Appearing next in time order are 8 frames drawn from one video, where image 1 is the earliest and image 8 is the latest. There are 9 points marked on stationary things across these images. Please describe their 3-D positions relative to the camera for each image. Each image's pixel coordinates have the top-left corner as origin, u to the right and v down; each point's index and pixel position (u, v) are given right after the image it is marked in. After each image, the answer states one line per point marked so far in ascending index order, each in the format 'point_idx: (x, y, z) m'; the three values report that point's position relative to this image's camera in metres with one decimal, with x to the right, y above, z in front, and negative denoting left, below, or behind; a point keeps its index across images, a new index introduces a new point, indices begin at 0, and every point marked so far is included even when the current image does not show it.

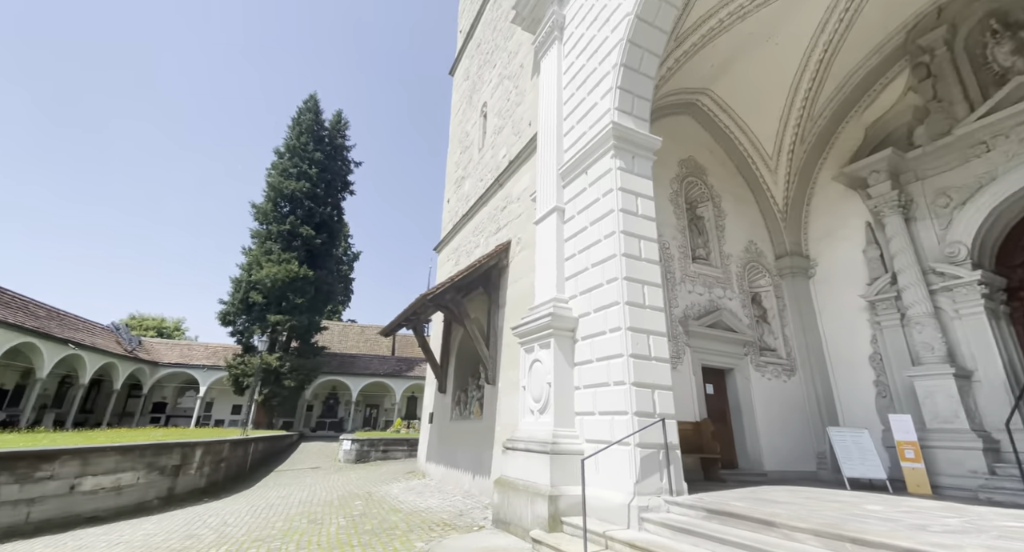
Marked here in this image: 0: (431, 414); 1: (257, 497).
0: (-2.3, -3.2, +11.0) m
1: (-4.7, -3.8, +8.1) m
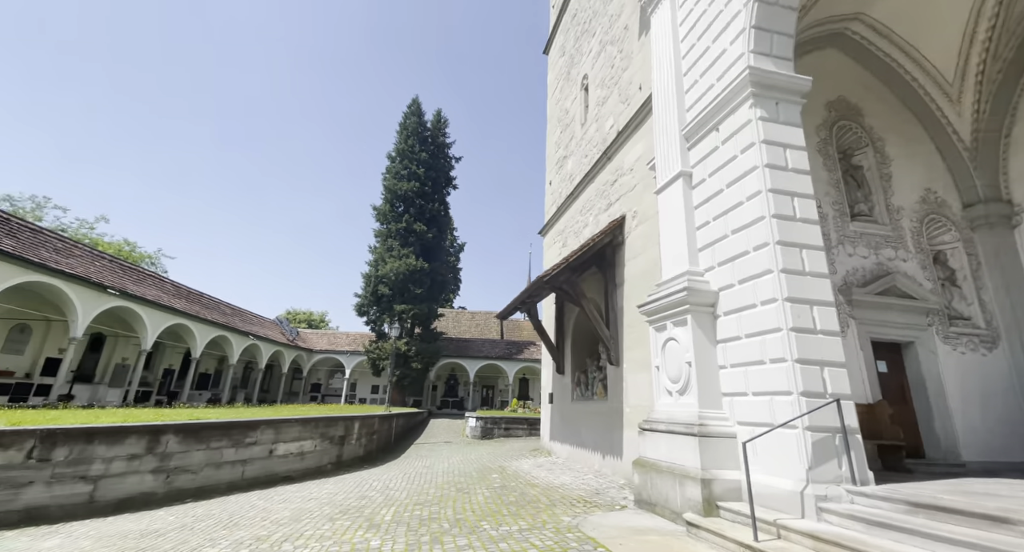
0: (+0.8, -2.8, +11.3) m
1: (-2.3, -3.7, +9.2) m
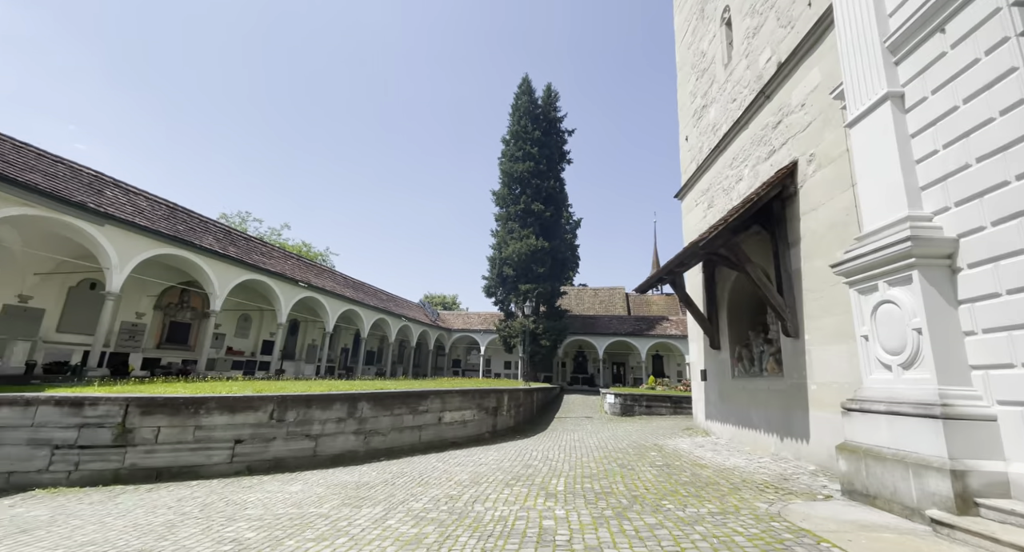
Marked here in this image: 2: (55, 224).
0: (+4.4, -2.1, +10.6) m
1: (+0.9, -3.2, +9.5) m
2: (-10.9, +1.2, +11.0) m
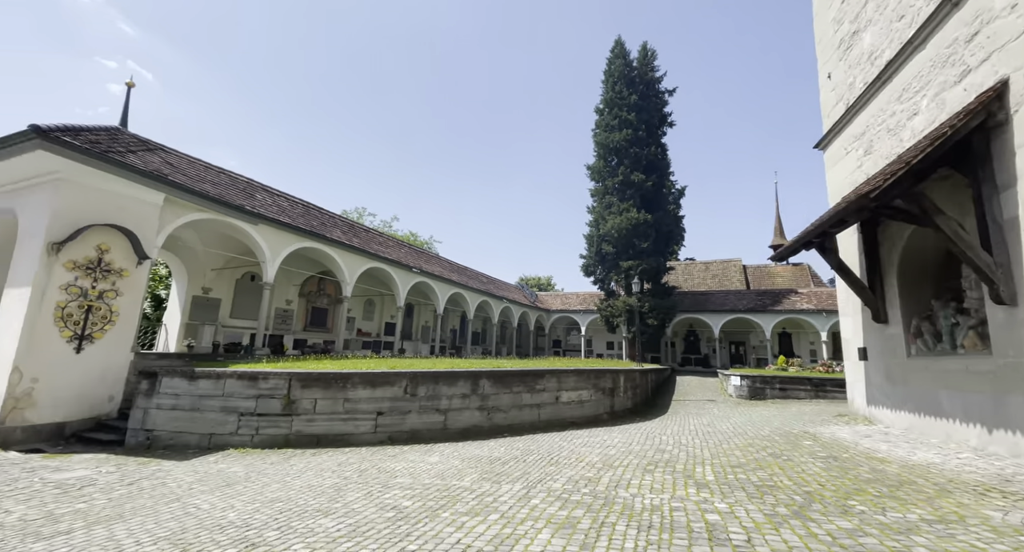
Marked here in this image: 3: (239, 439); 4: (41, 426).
0: (+6.9, -1.4, +9.3) m
1: (+3.3, -2.7, +9.0) m
2: (-8.0, +1.4, +13.0) m
3: (-4.7, -2.8, +8.3) m
4: (-9.2, -2.9, +9.4) m
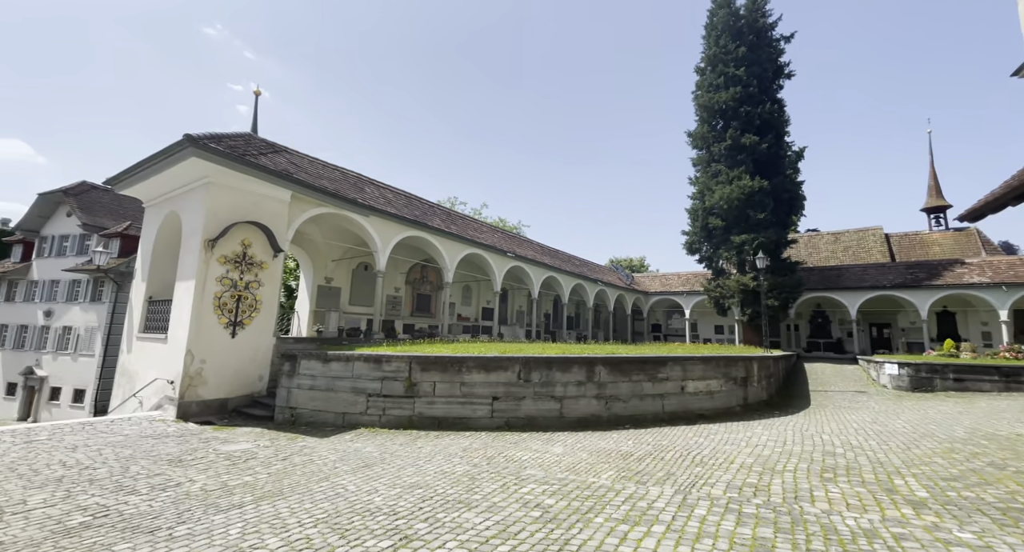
0: (+8.9, -0.9, +7.4) m
1: (+5.4, -2.3, +7.9) m
2: (-5.0, +1.7, +13.8) m
3: (-2.6, -2.6, +8.8) m
4: (-6.8, -2.8, +10.8) m
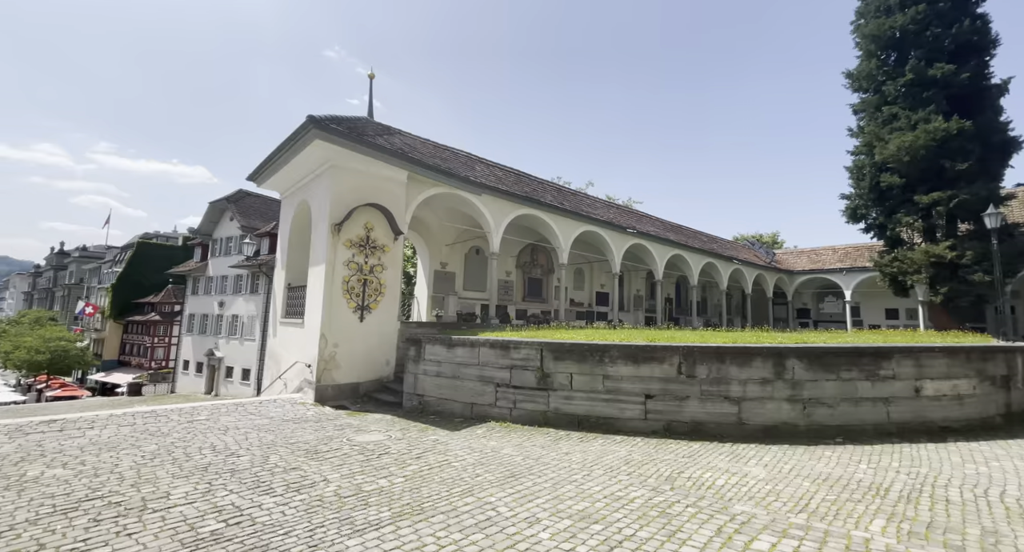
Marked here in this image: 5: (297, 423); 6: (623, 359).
0: (+10.7, -0.3, +4.0) m
1: (+7.5, -1.8, +5.3) m
2: (-1.6, +2.1, +13.3) m
3: (-0.2, -2.2, +7.9) m
4: (-3.8, -2.4, +10.7) m
5: (-3.9, -2.7, +8.7) m
6: (+1.6, -1.2, +6.8) m
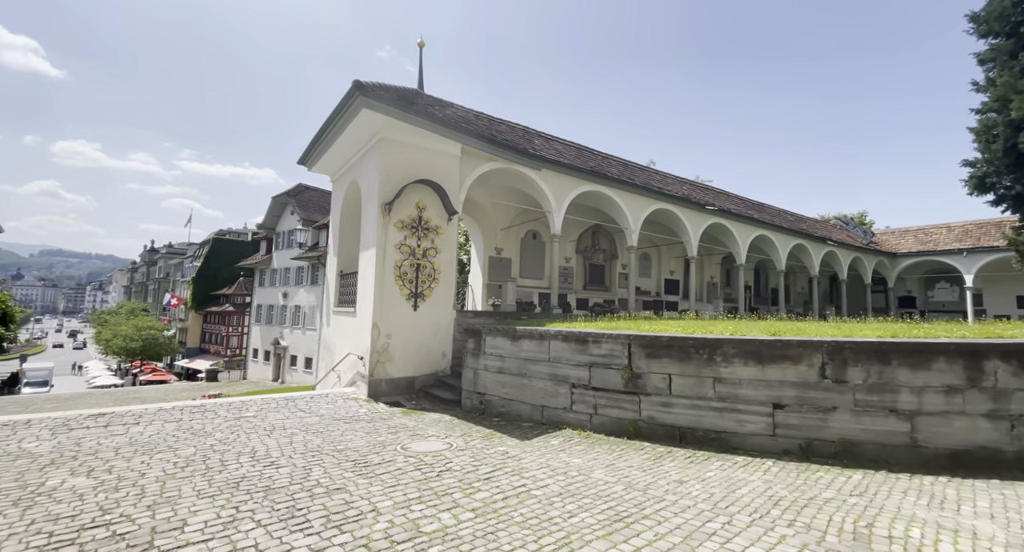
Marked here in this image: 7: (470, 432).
0: (+11.4, 0.0, +1.6) m
1: (+8.3, -1.5, +3.3) m
2: (0.0, +2.5, +12.0) m
3: (+0.9, -2.0, +6.6) m
4: (-2.4, -2.1, +9.8) m
5: (-2.7, -2.4, +7.8) m
6: (+2.6, -0.9, +5.3) m
7: (-0.6, -2.2, +6.8) m
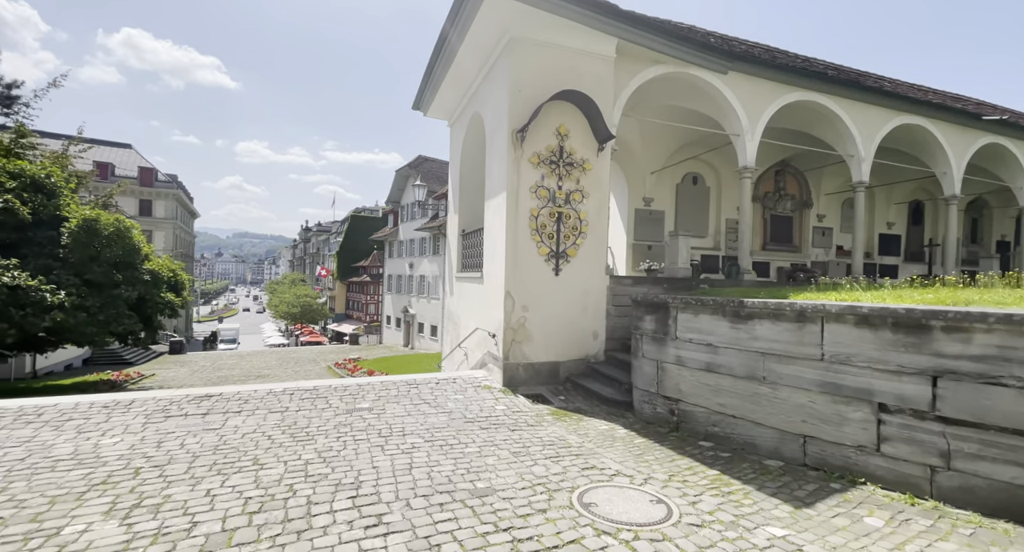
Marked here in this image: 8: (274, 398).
0: (+11.8, +0.3, -3.8) m
1: (+9.2, -1.1, -1.4) m
2: (+3.2, +3.4, +8.8) m
3: (+2.9, -1.4, +3.6) m
4: (+0.4, -1.4, +7.5) m
5: (-0.3, -1.8, +5.6) m
6: (+4.2, -0.4, +1.9) m
7: (+1.5, -1.7, +4.1) m
8: (-3.6, -1.8, +7.1) m
